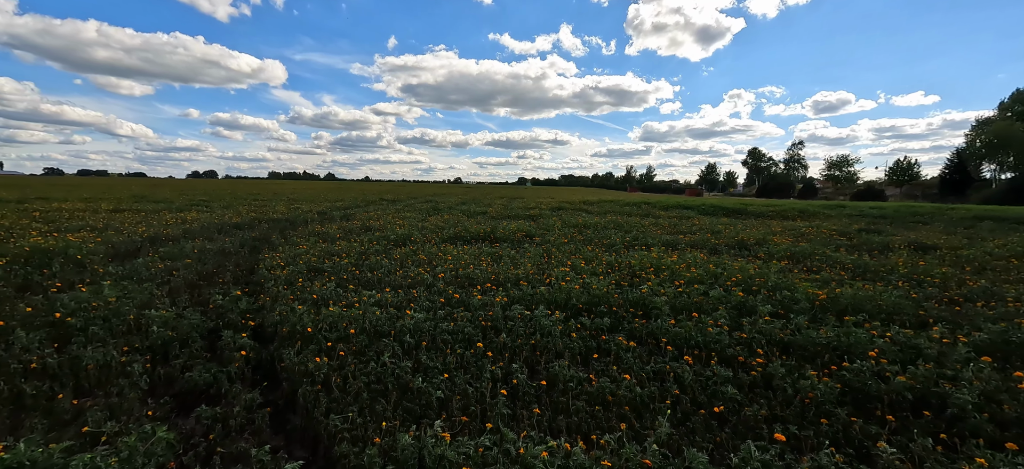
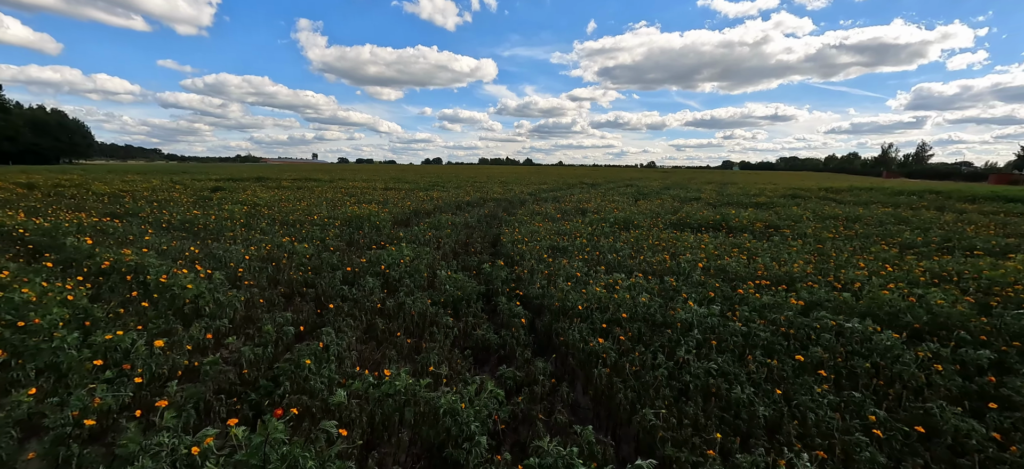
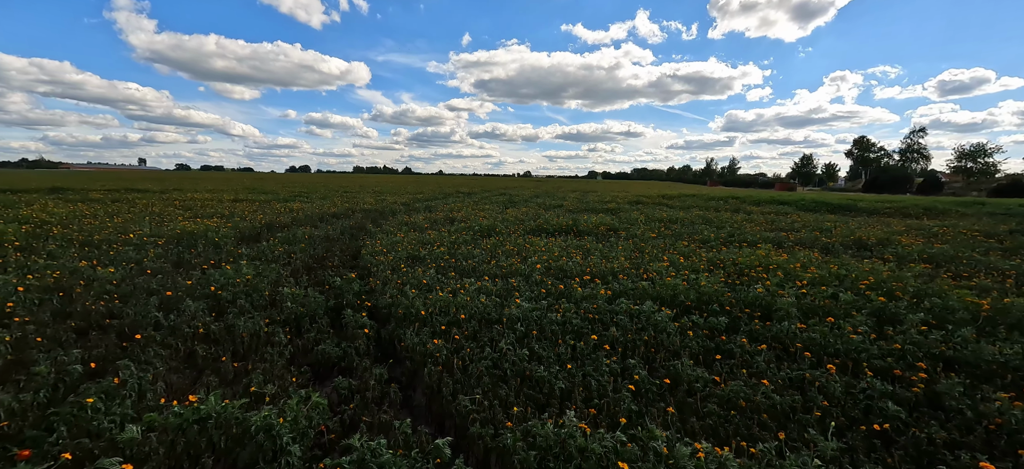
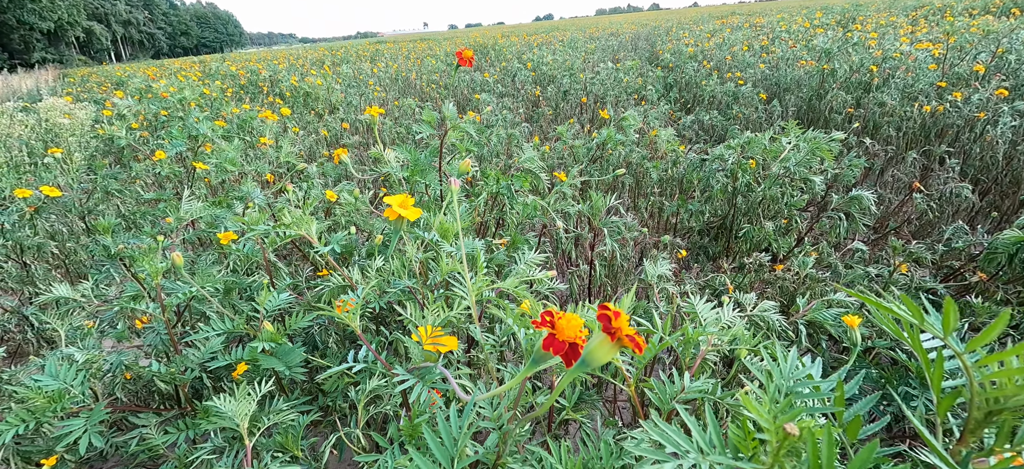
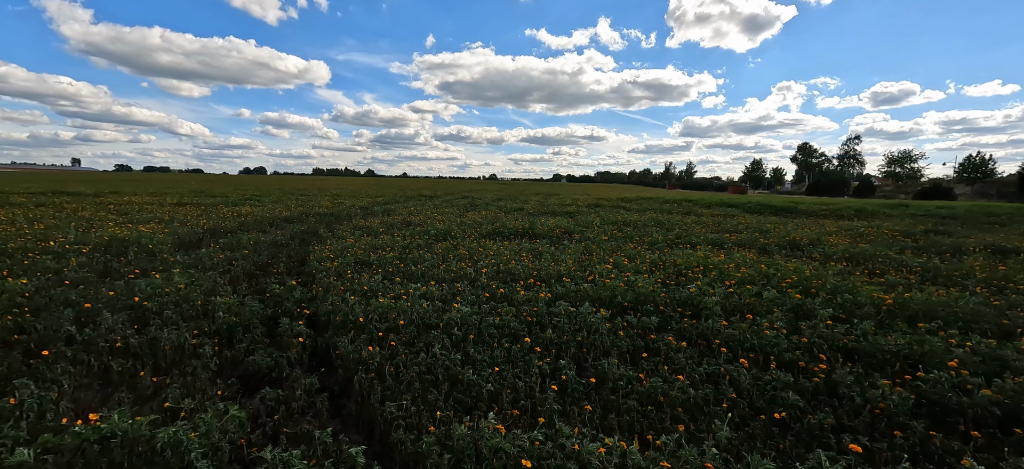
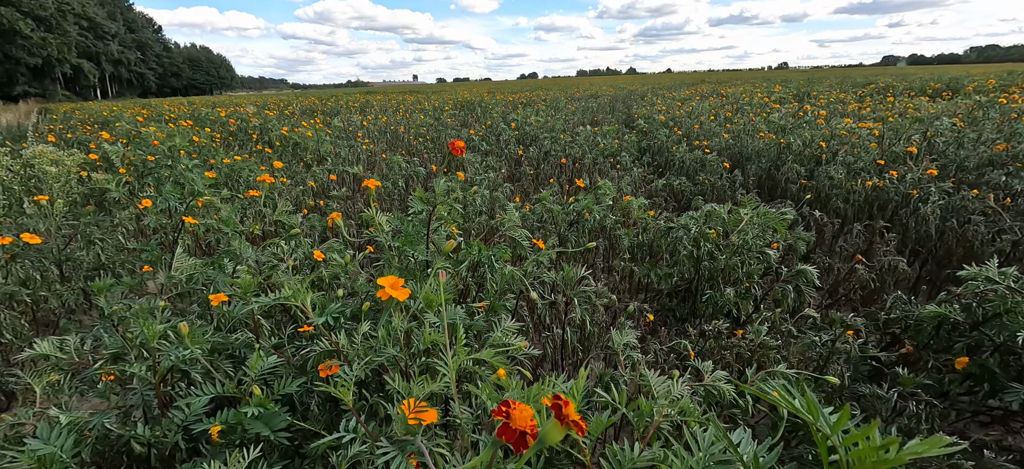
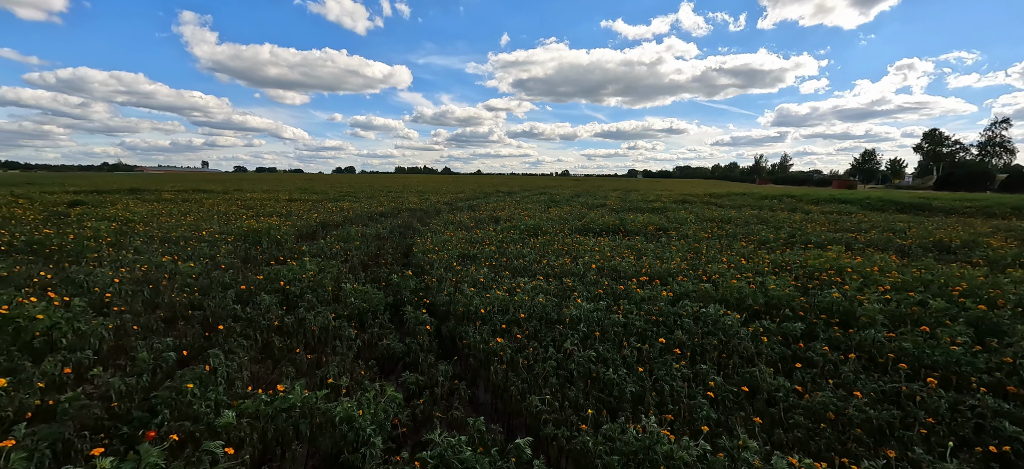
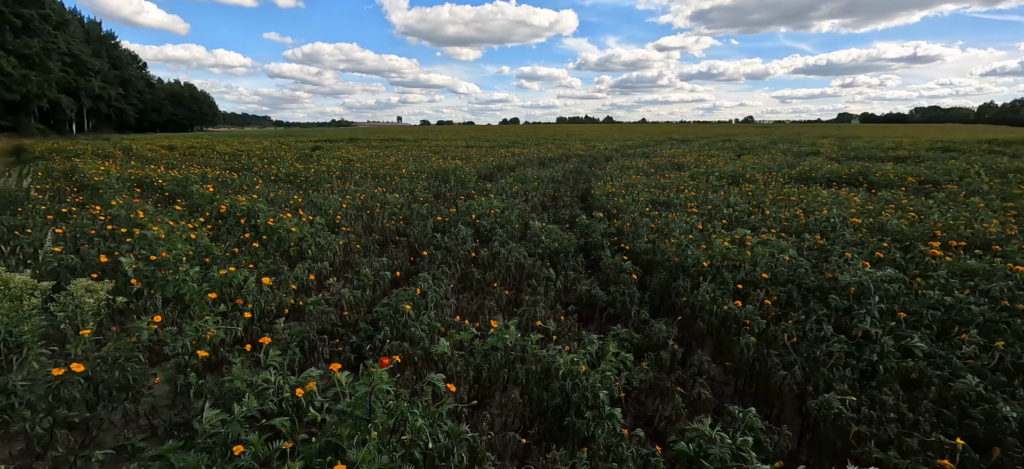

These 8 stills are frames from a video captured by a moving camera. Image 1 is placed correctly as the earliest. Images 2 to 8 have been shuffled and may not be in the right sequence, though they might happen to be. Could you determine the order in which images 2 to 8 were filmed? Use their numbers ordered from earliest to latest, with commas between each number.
5, 3, 7, 2, 8, 6, 4
